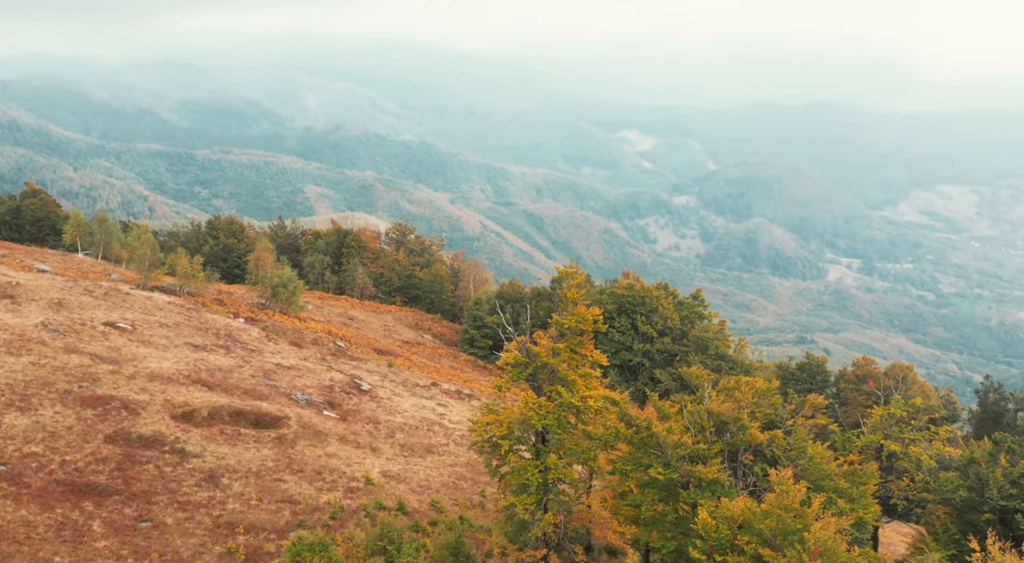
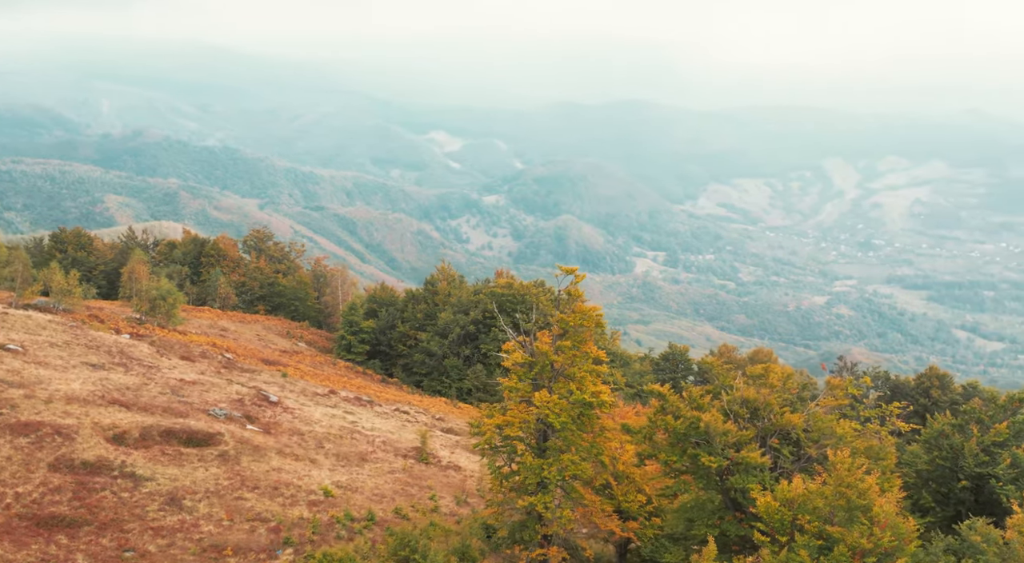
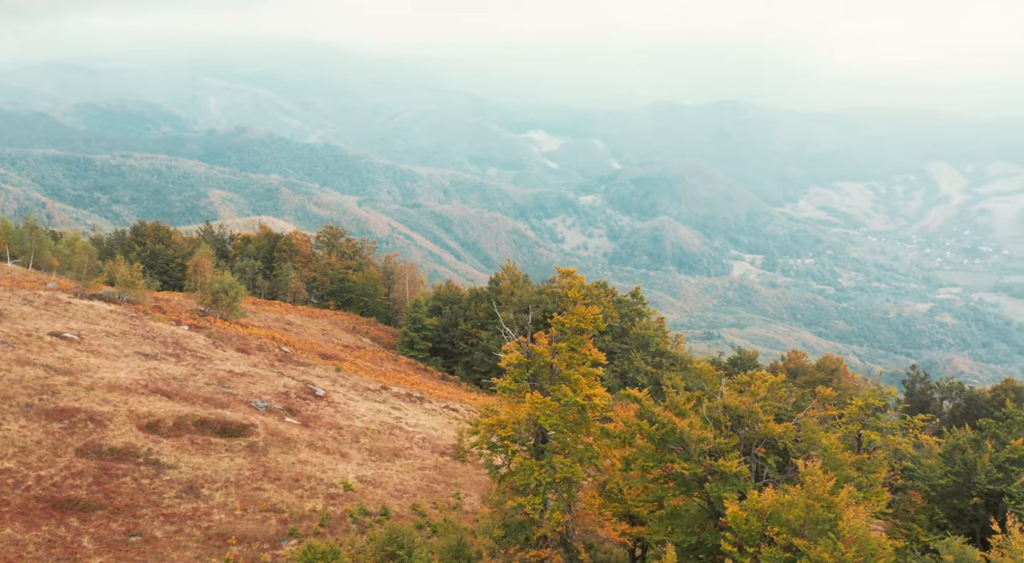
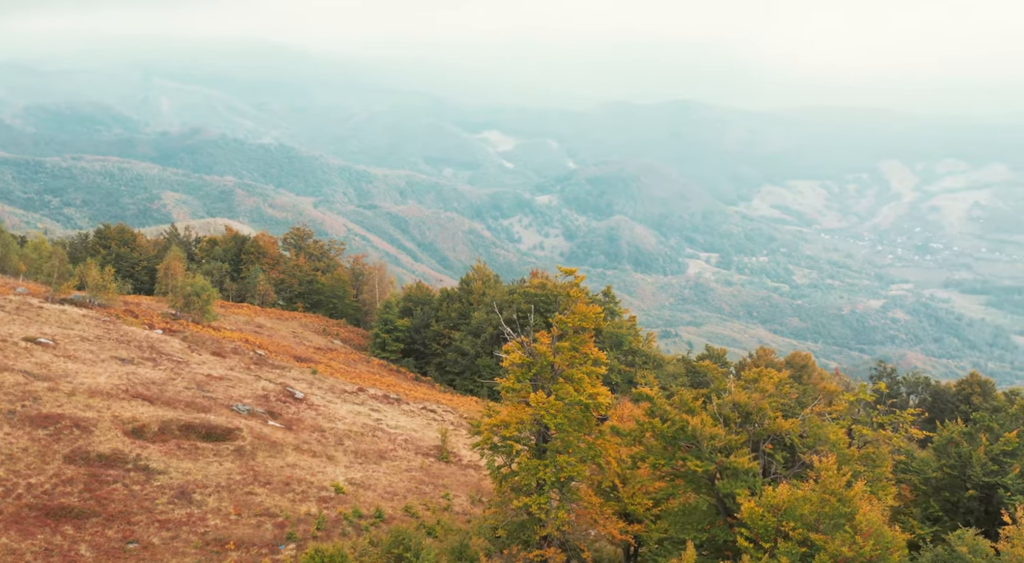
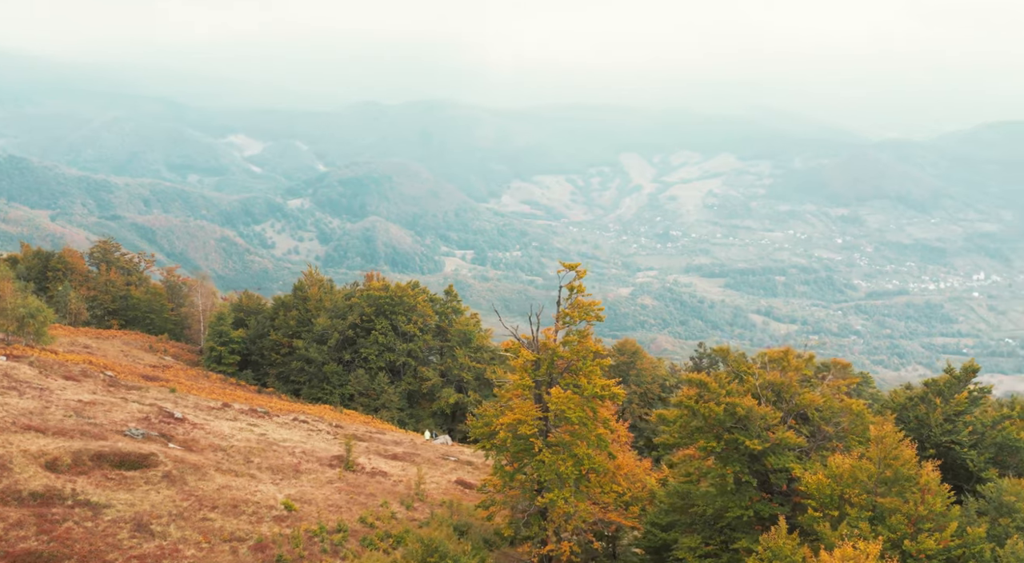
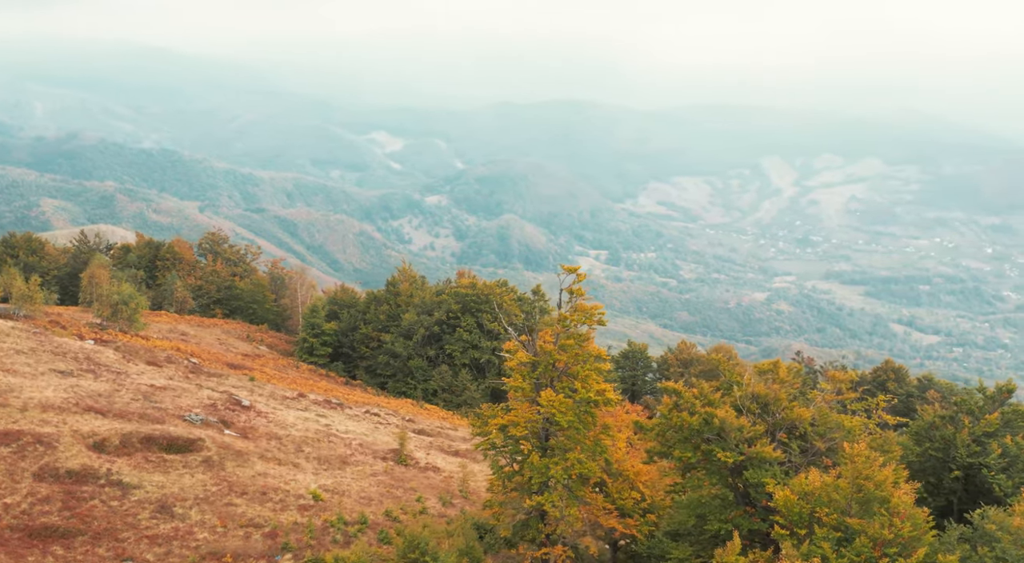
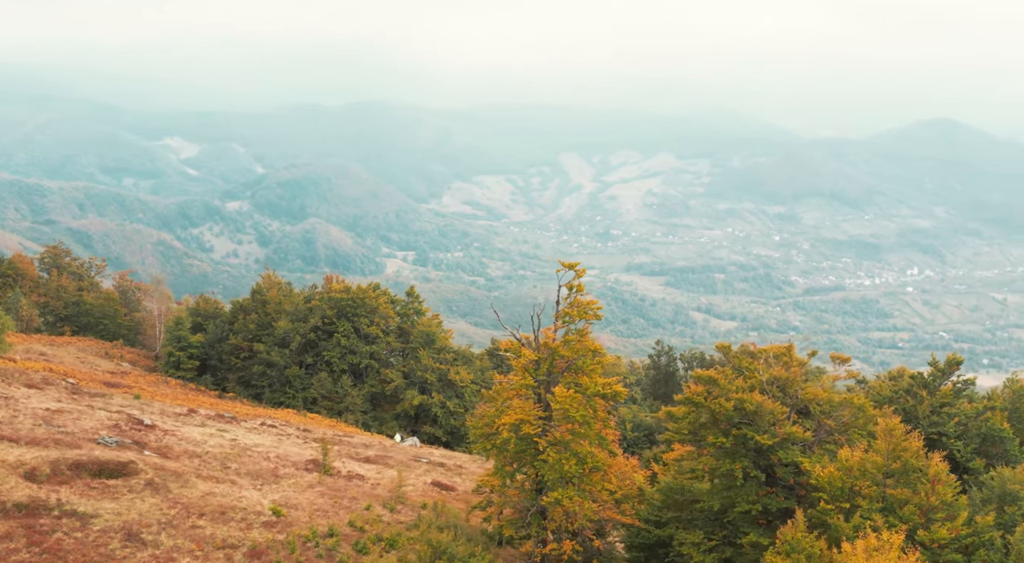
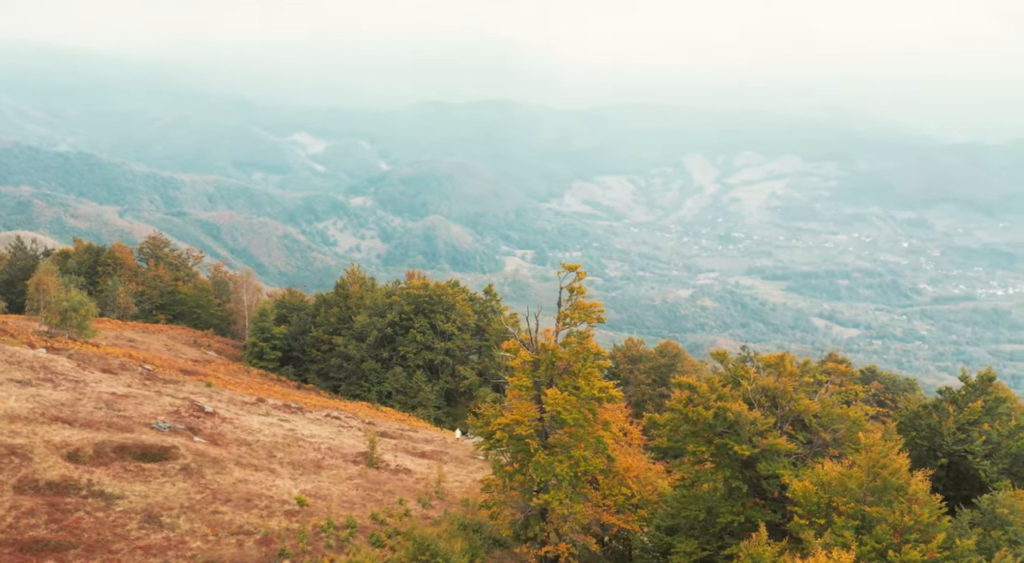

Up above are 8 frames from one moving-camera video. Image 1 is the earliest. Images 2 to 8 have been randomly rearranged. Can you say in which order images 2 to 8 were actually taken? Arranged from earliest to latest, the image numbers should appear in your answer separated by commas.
3, 4, 2, 6, 8, 5, 7
